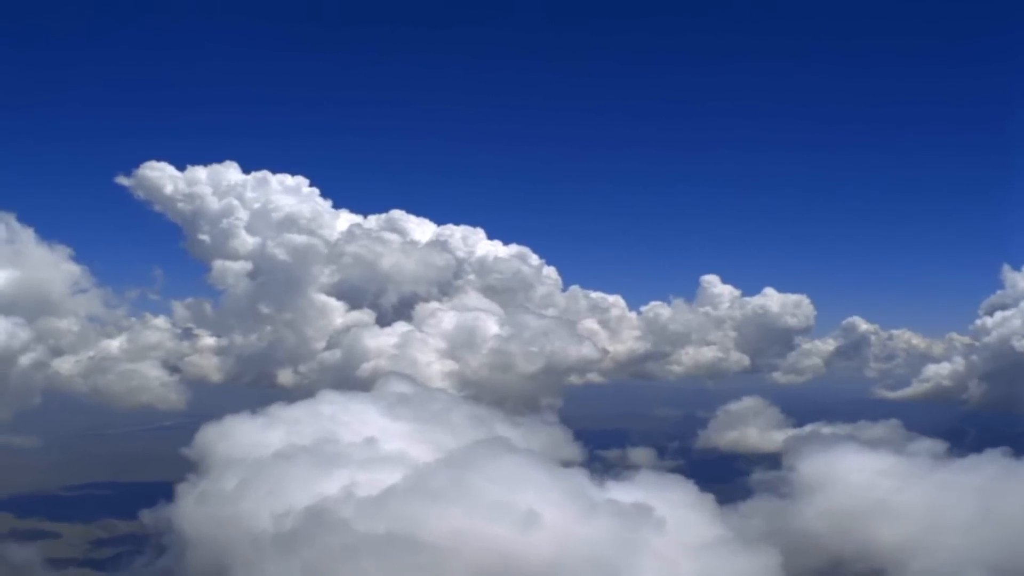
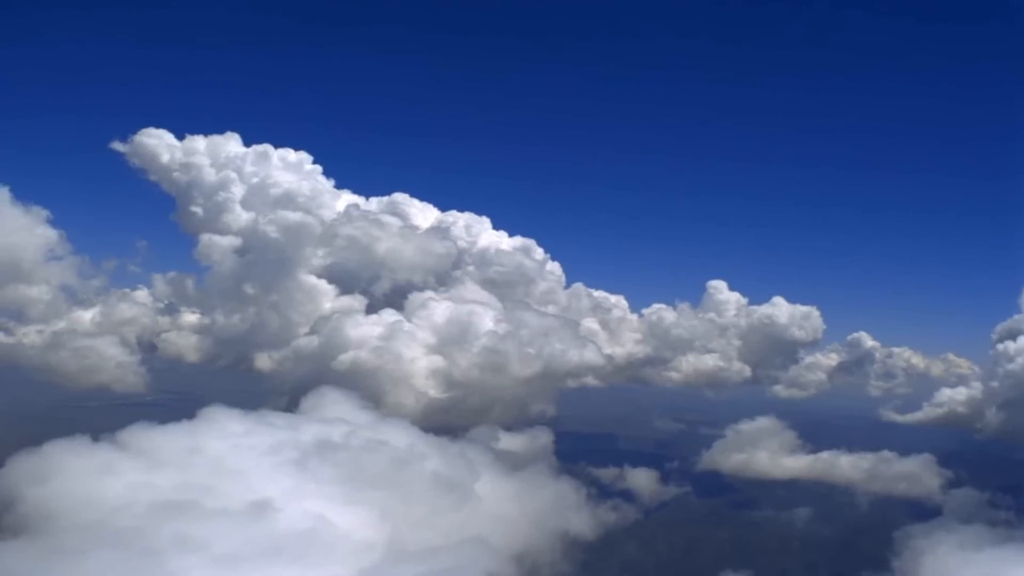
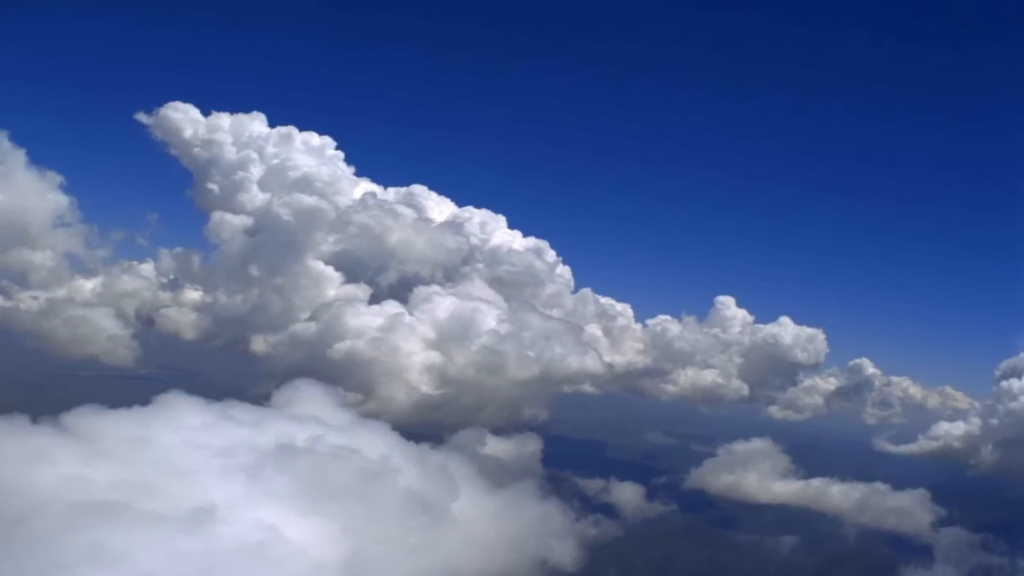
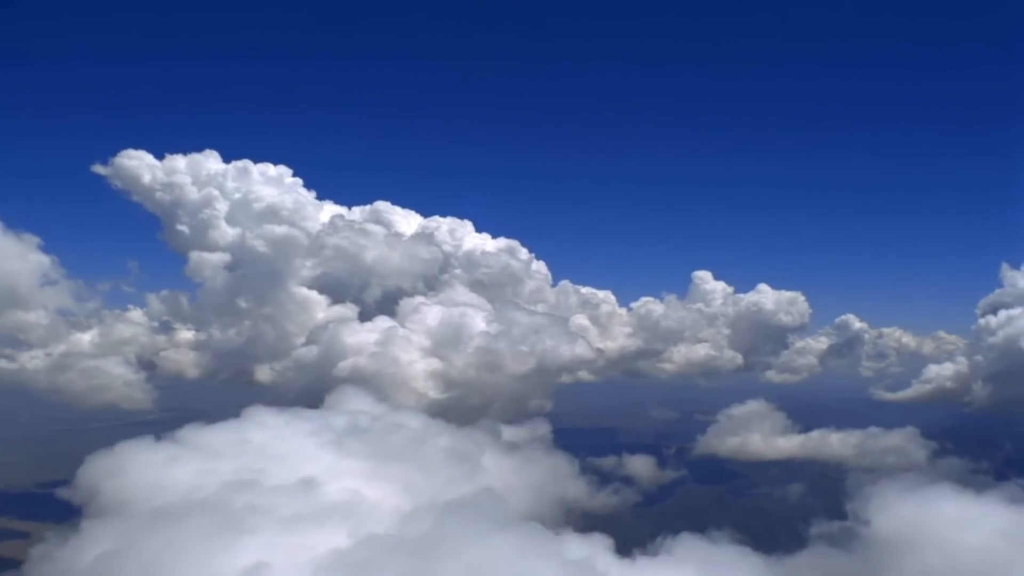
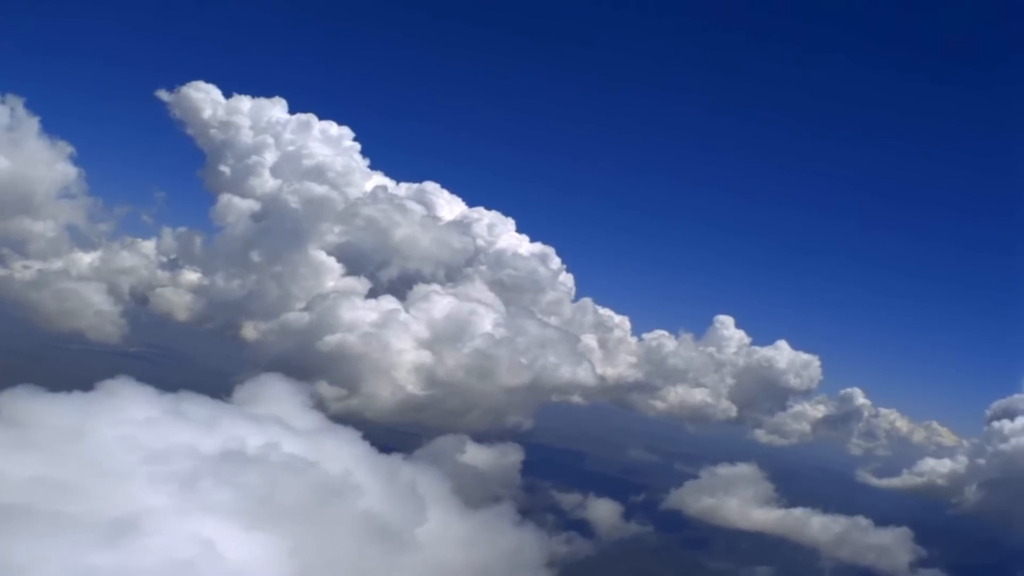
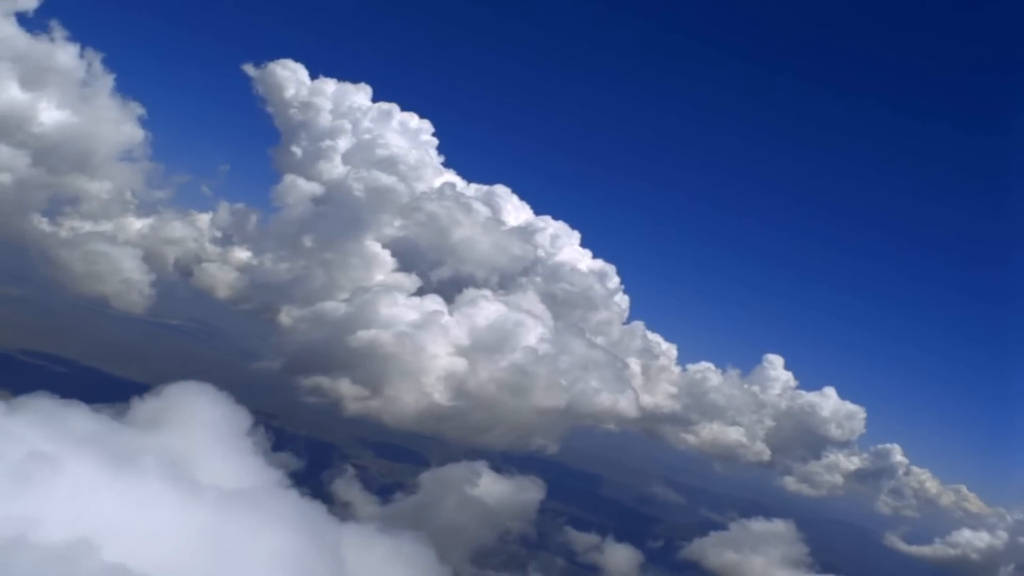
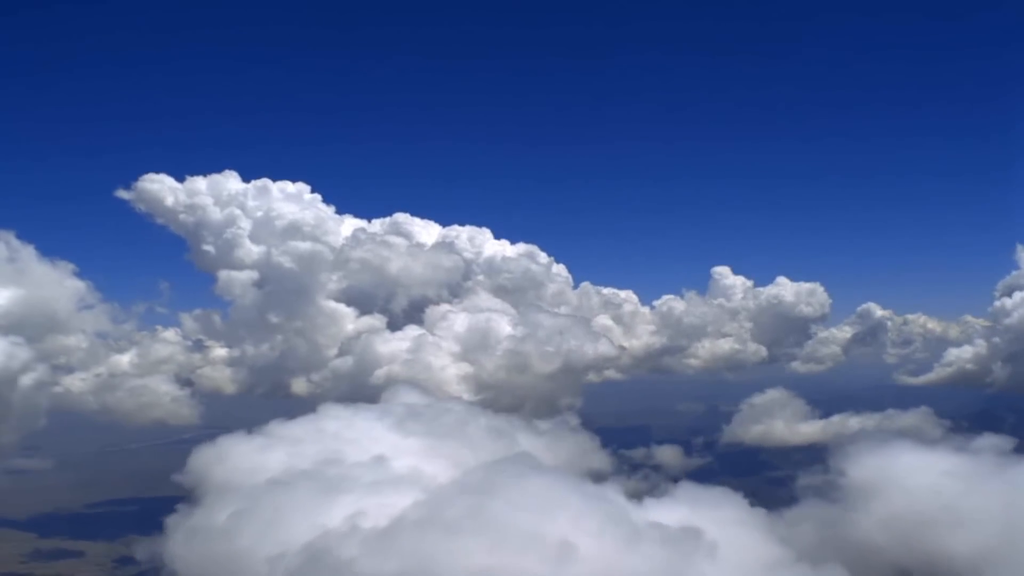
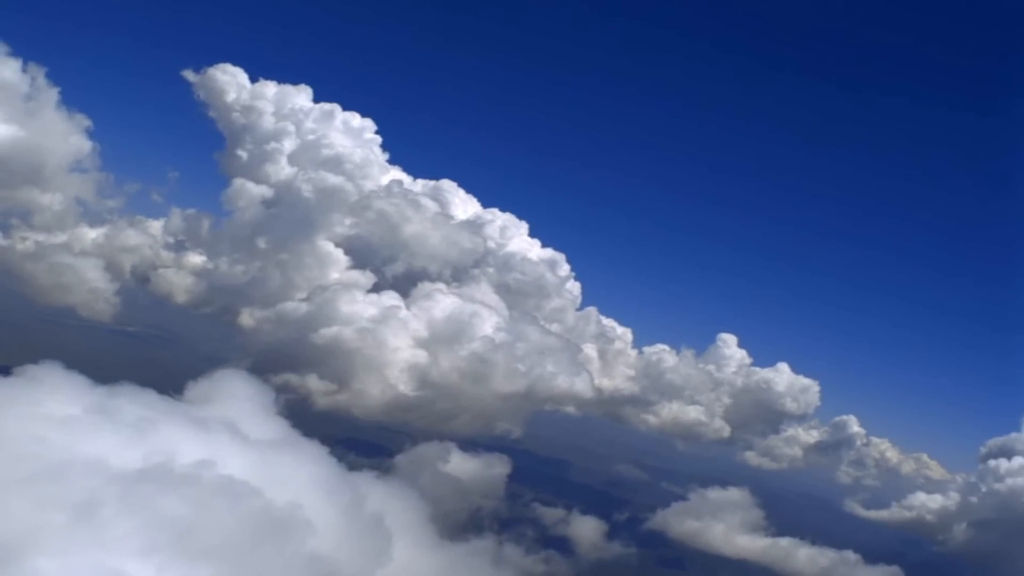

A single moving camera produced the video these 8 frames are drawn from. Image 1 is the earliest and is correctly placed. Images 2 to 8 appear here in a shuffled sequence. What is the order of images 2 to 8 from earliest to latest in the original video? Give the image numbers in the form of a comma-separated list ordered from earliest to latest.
7, 4, 2, 3, 5, 8, 6
